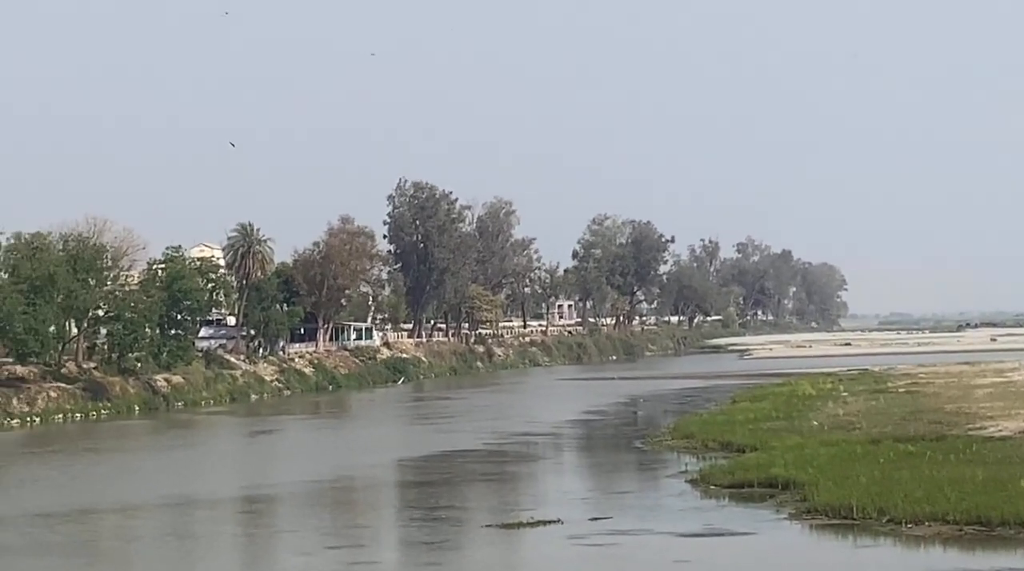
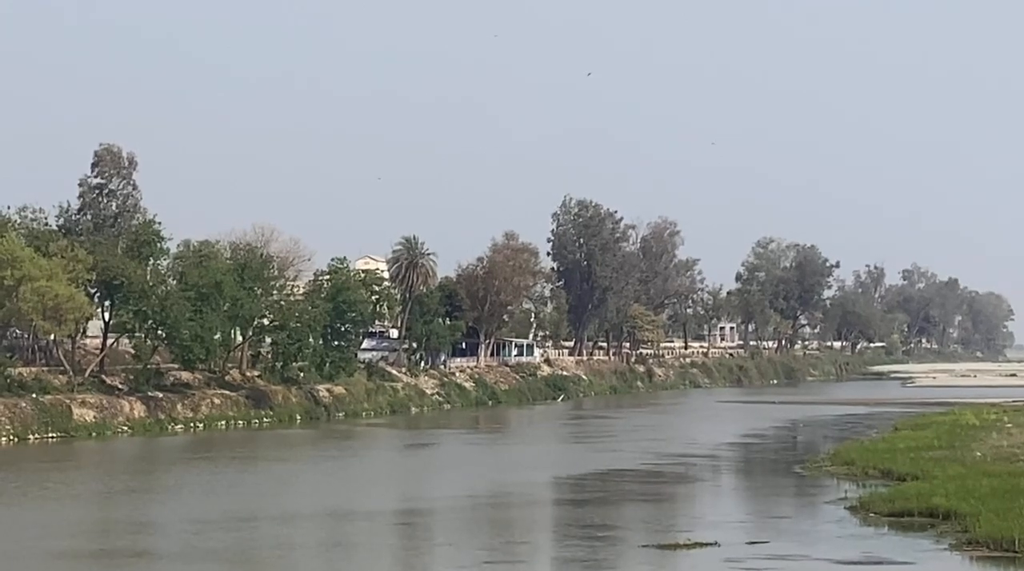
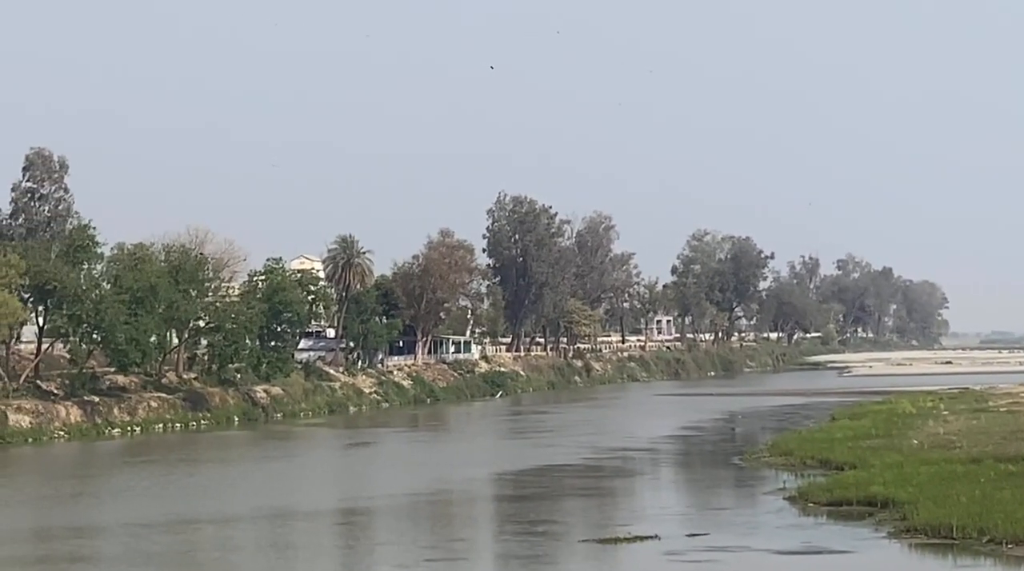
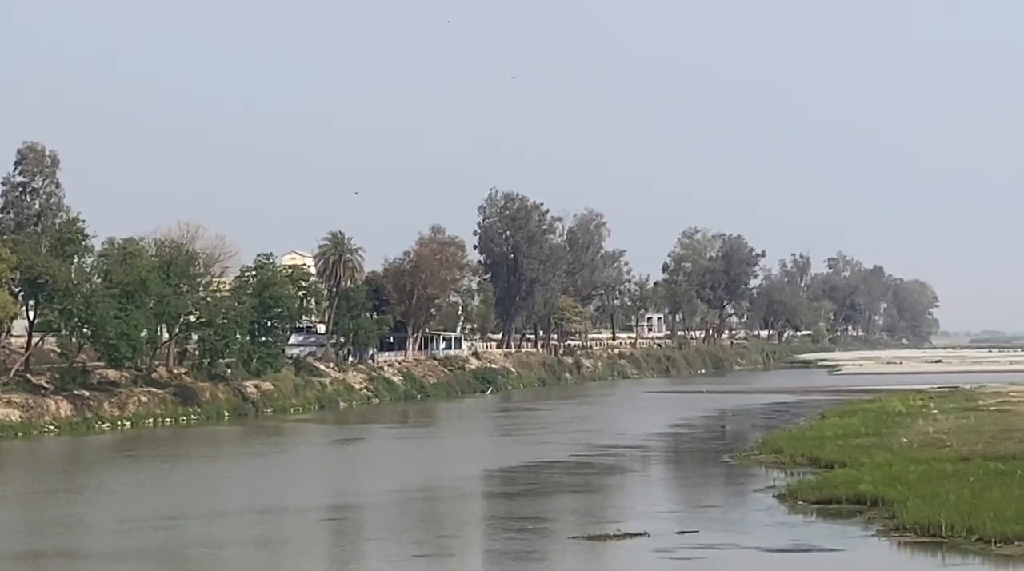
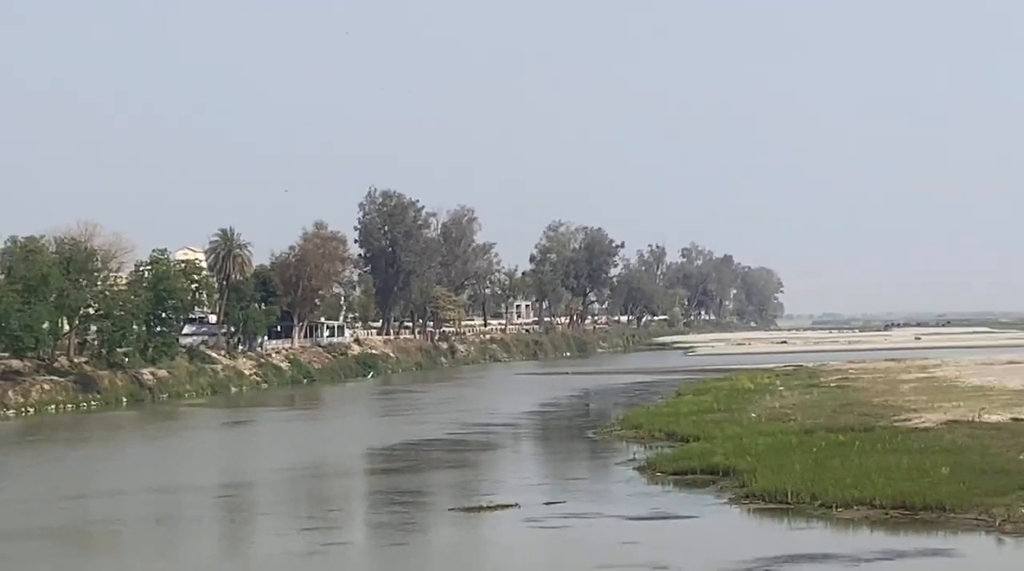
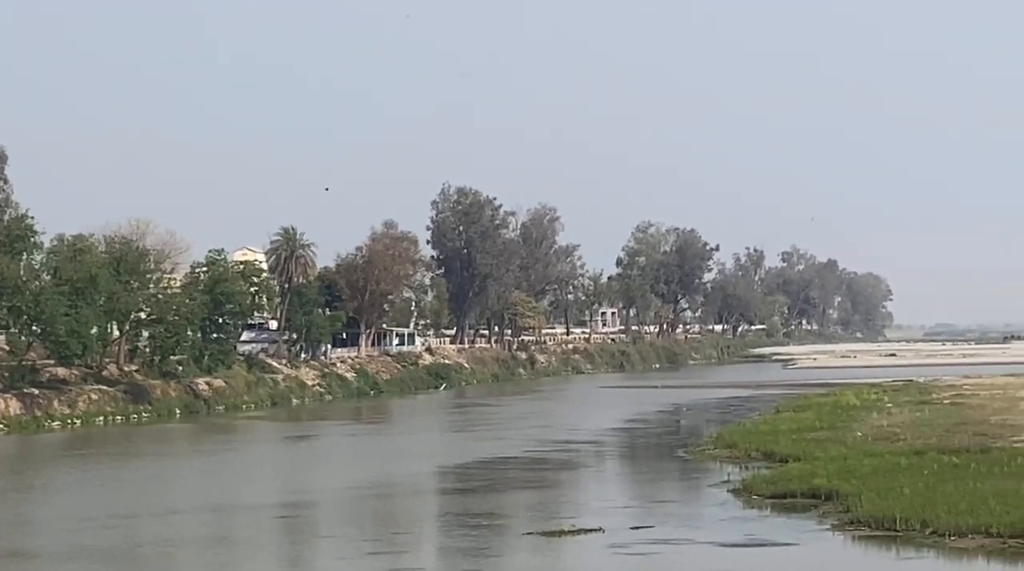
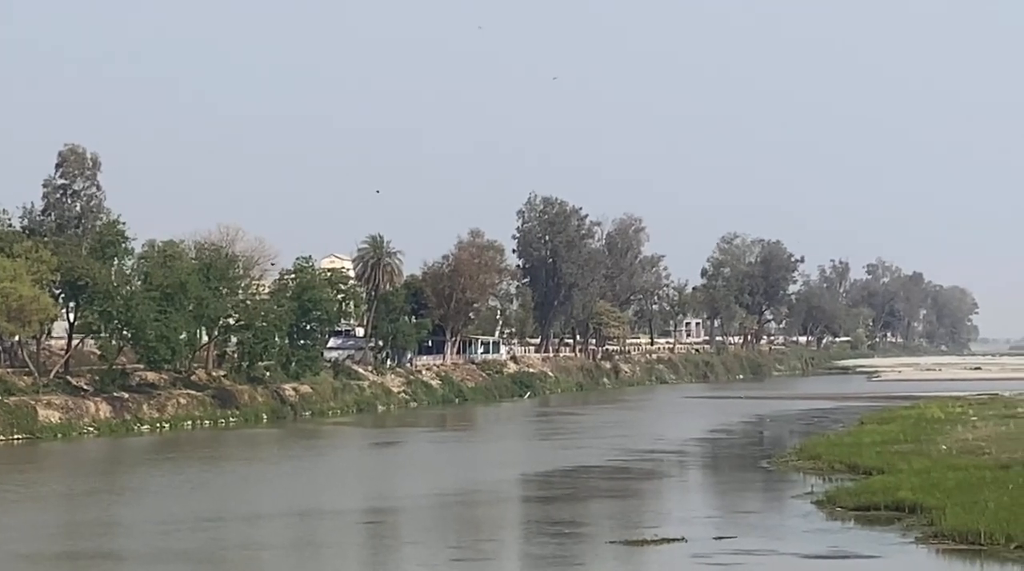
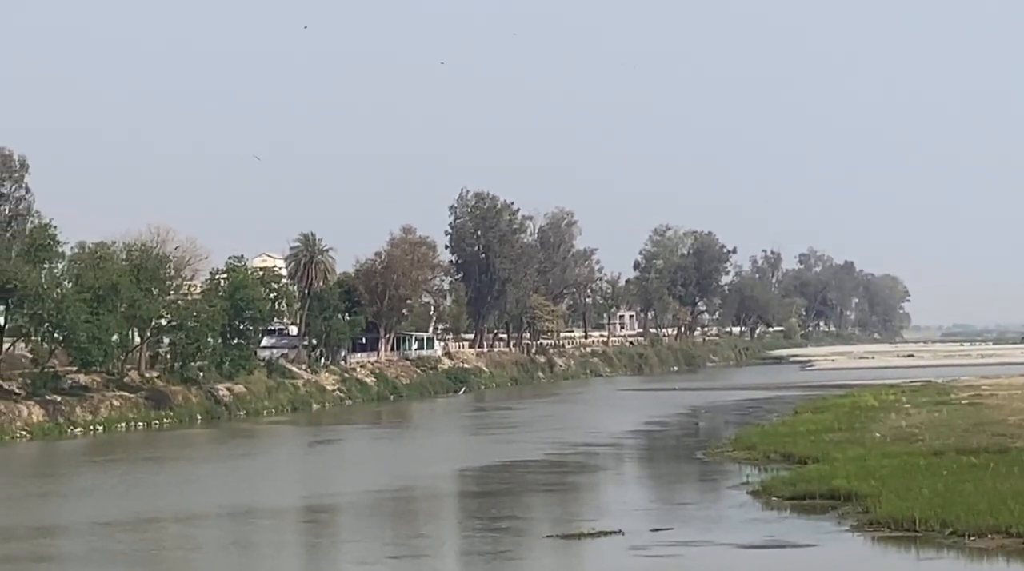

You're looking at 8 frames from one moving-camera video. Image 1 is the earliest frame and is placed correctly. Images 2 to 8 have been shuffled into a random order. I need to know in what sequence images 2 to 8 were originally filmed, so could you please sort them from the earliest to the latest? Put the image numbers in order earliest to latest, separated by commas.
8, 3, 2, 7, 4, 6, 5
